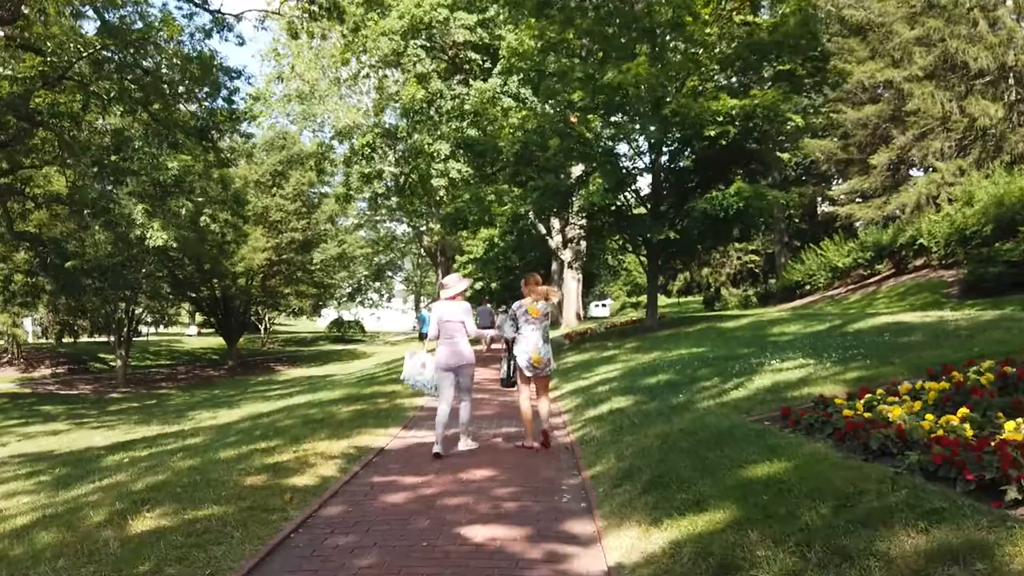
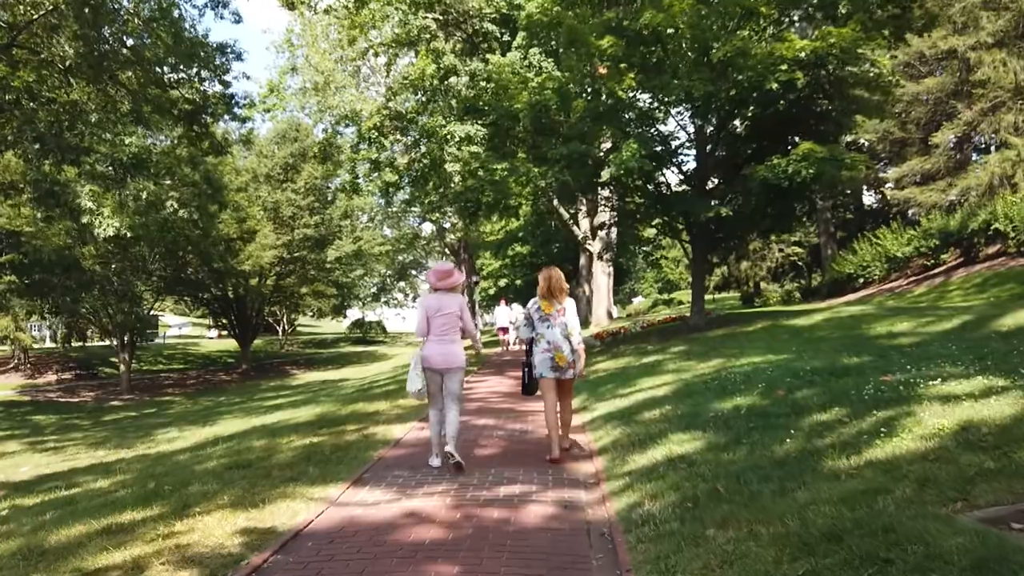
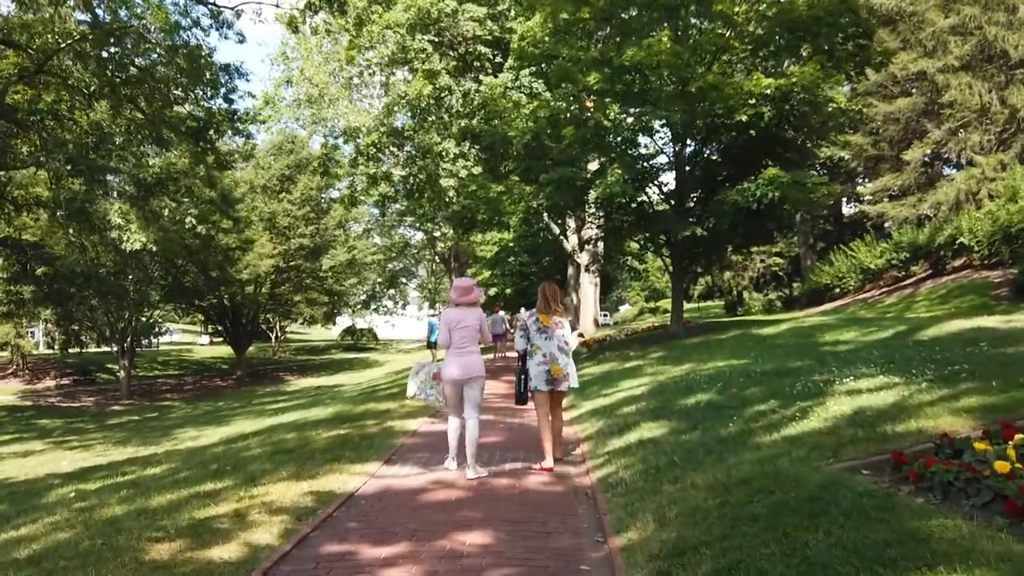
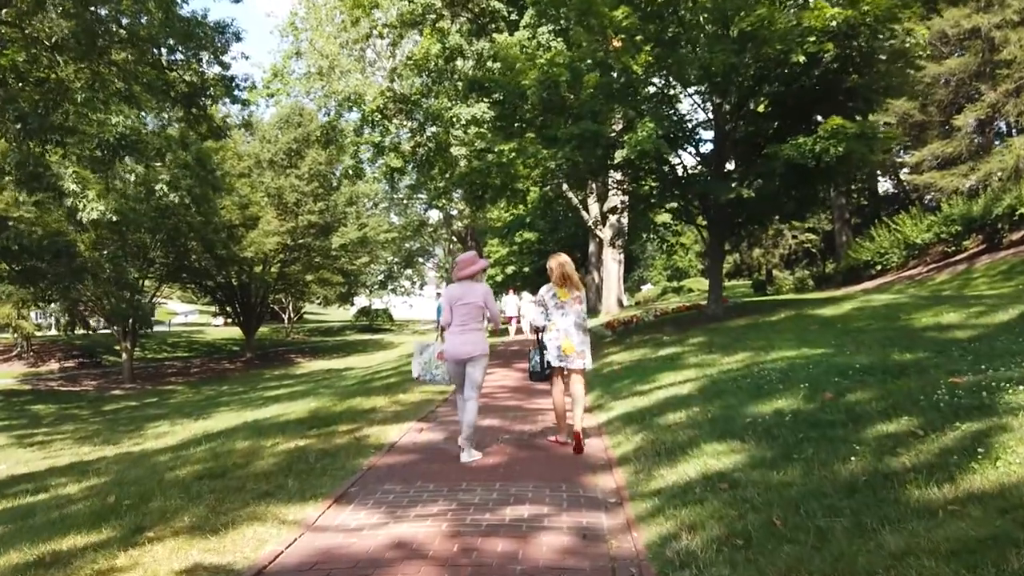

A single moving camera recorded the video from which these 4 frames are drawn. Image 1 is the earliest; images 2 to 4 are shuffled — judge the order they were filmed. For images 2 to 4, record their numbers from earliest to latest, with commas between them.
3, 2, 4
